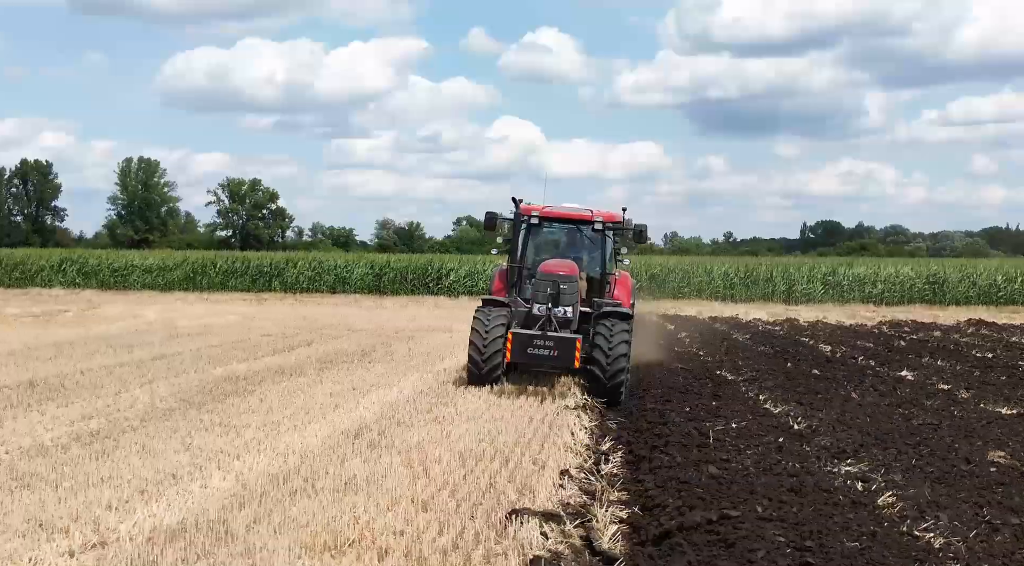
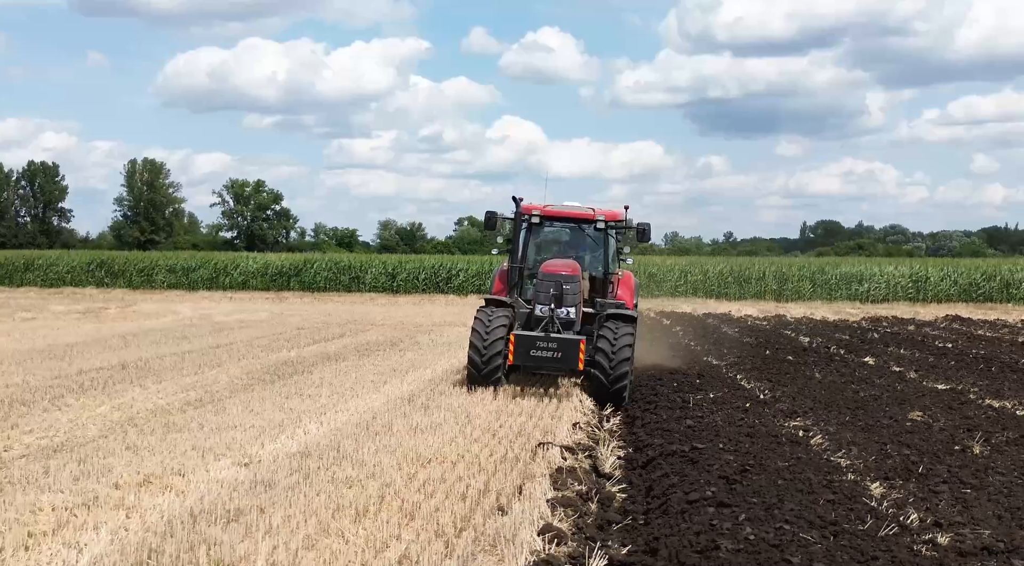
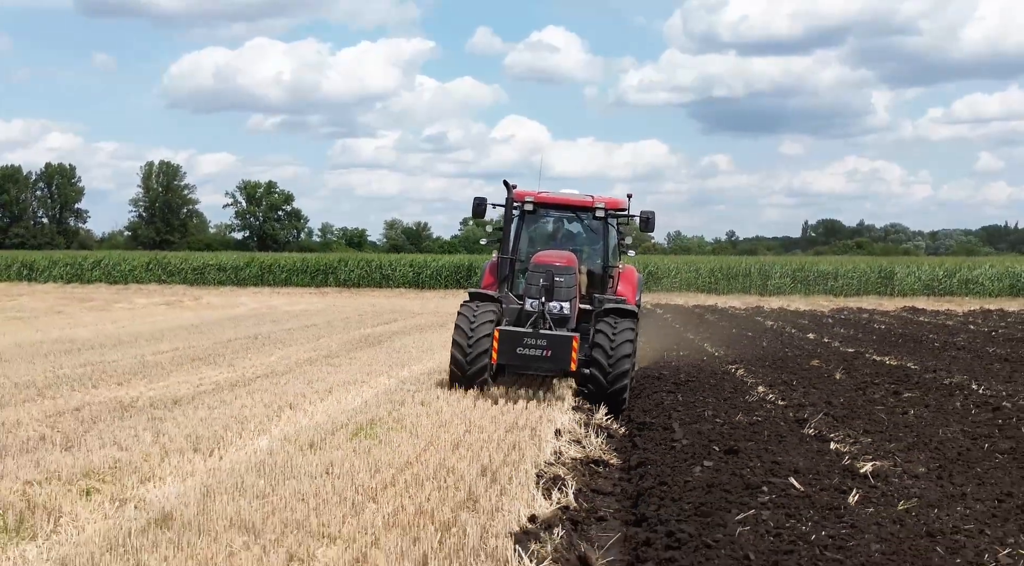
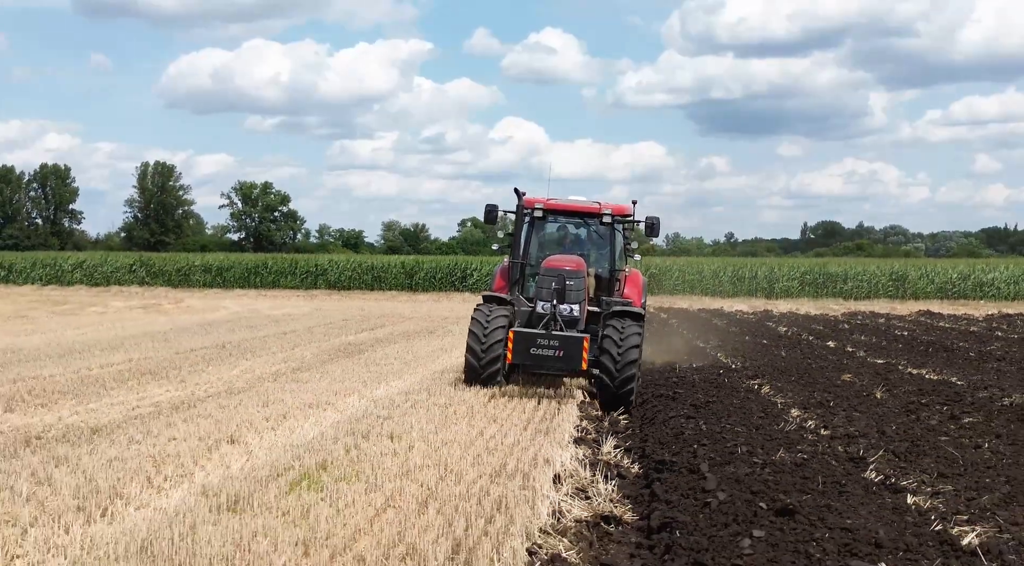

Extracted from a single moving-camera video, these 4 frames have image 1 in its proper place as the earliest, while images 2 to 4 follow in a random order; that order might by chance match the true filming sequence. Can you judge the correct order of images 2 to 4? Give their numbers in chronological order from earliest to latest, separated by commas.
2, 4, 3
